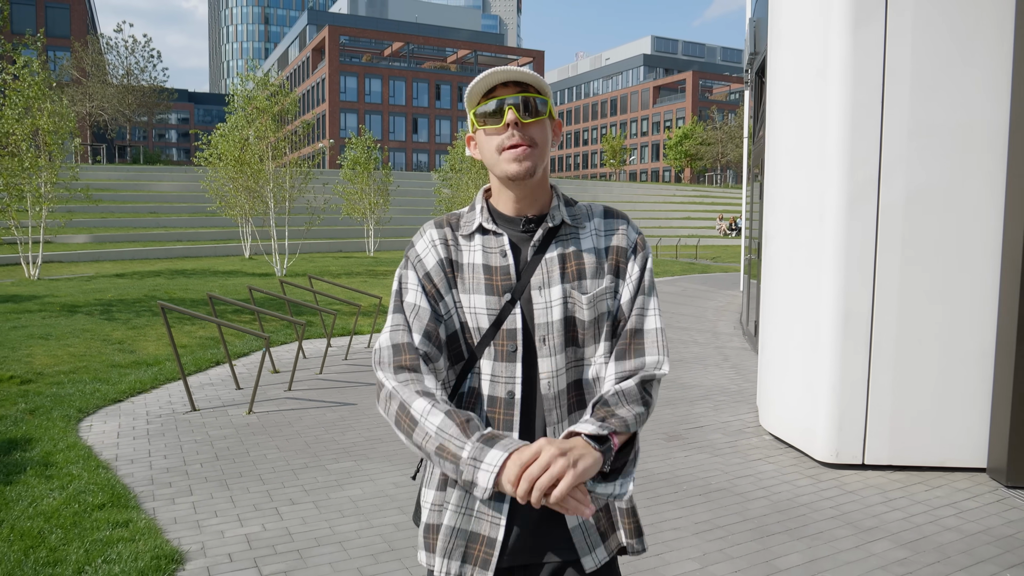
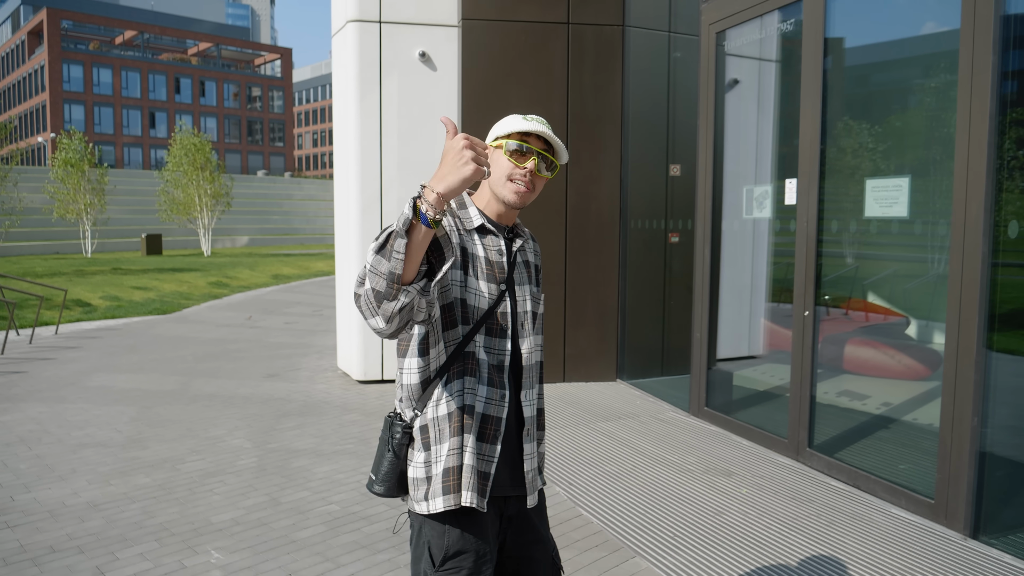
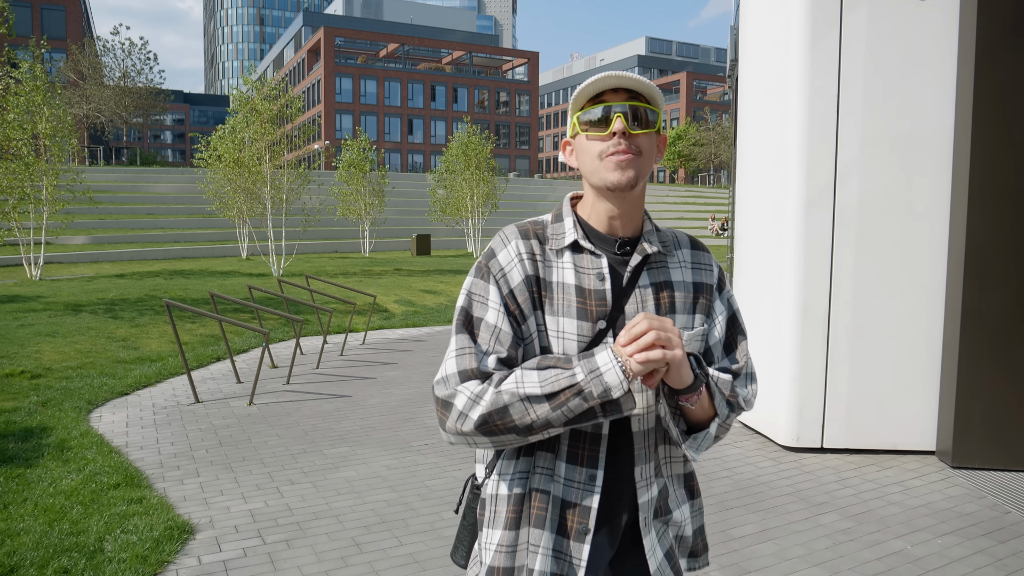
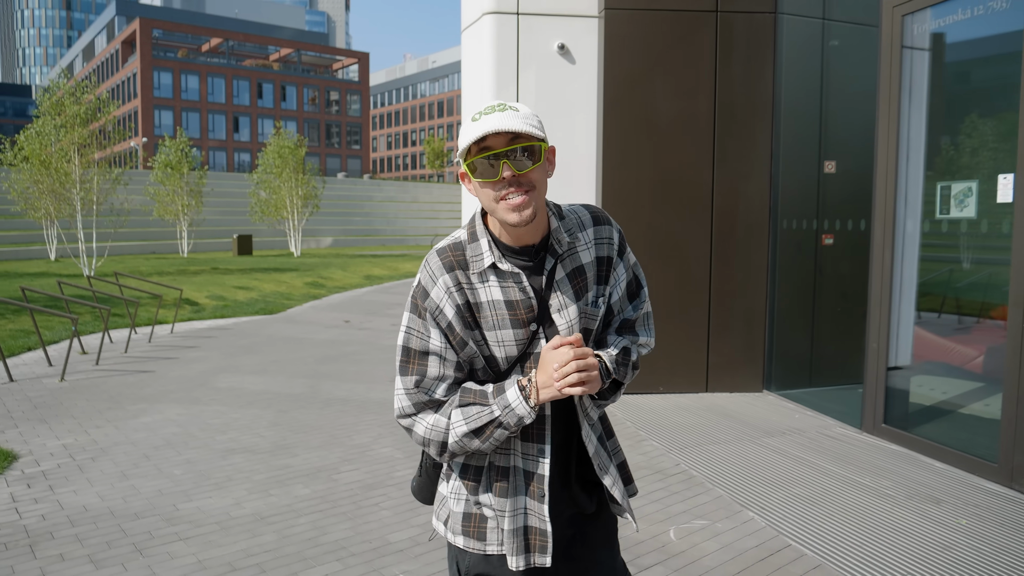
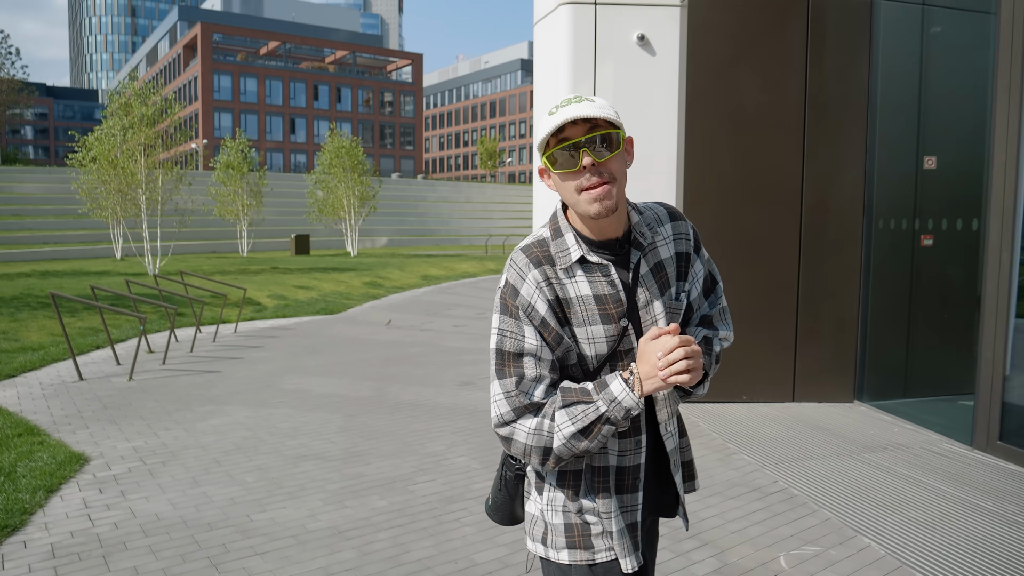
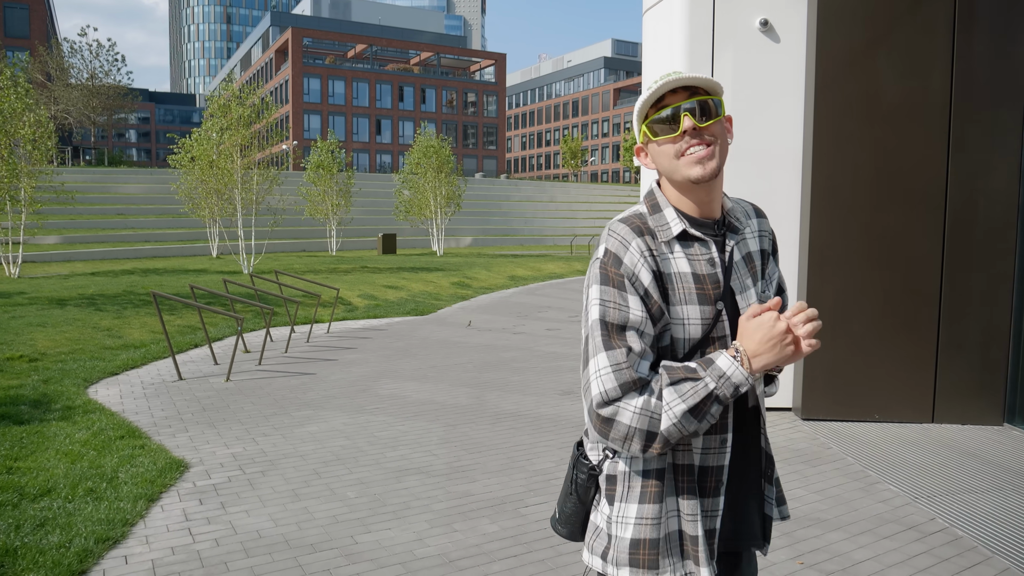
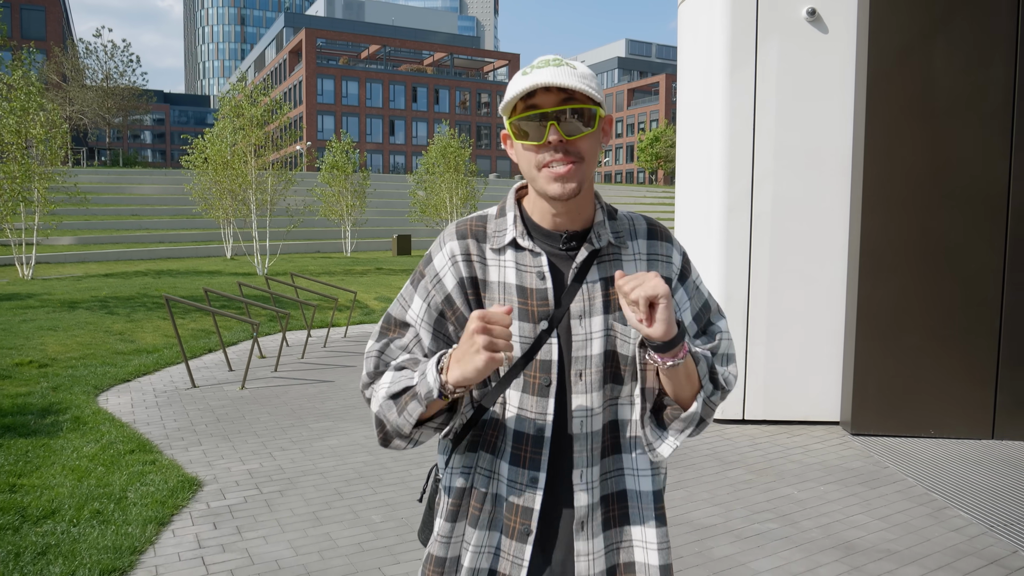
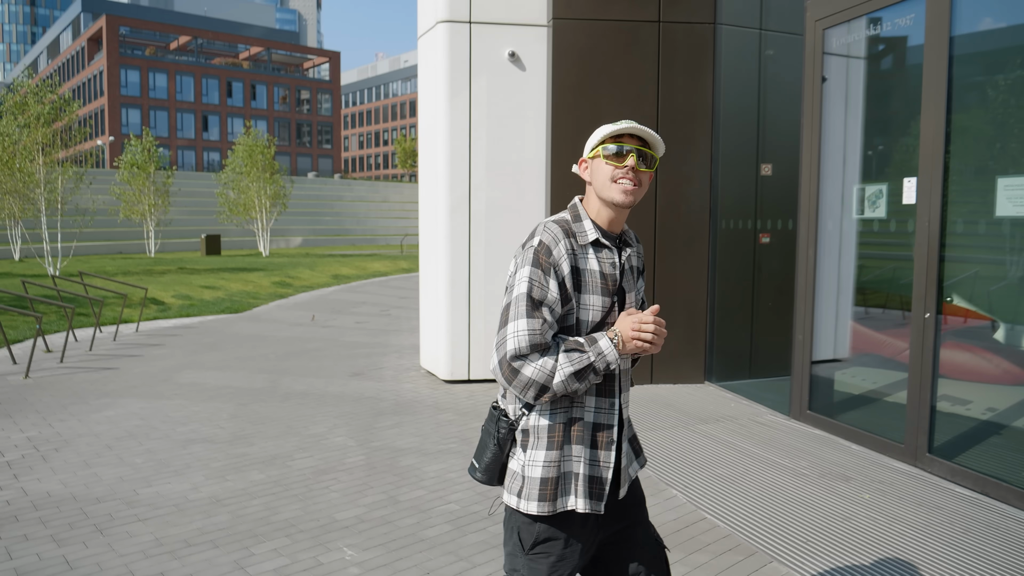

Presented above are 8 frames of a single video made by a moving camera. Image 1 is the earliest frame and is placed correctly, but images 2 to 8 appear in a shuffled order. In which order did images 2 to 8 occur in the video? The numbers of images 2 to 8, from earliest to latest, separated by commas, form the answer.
3, 7, 6, 5, 4, 8, 2
